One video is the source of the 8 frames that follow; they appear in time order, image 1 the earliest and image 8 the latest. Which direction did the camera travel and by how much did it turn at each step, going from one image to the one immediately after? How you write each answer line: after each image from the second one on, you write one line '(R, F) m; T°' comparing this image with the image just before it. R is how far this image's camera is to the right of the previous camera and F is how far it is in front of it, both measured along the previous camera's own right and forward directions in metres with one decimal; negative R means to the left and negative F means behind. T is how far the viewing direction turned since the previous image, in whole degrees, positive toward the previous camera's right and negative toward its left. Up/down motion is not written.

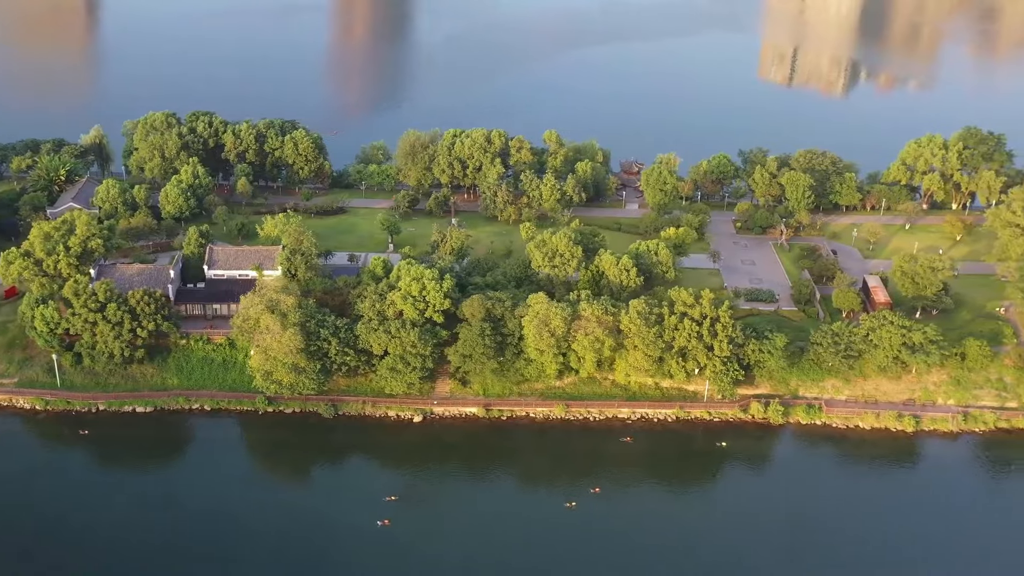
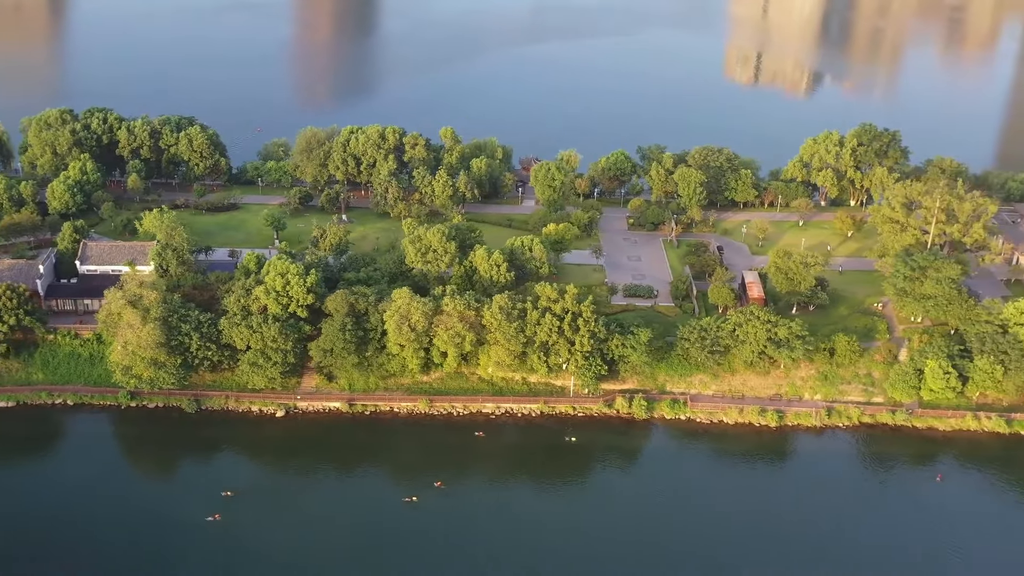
(+2.7, 0.0) m; 0°
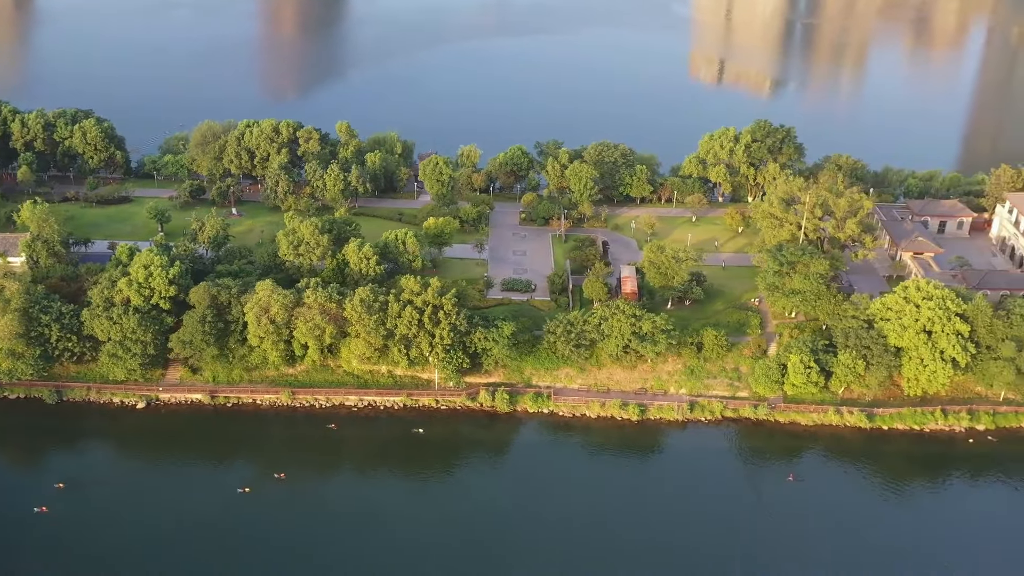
(+2.7, 0.0) m; 0°
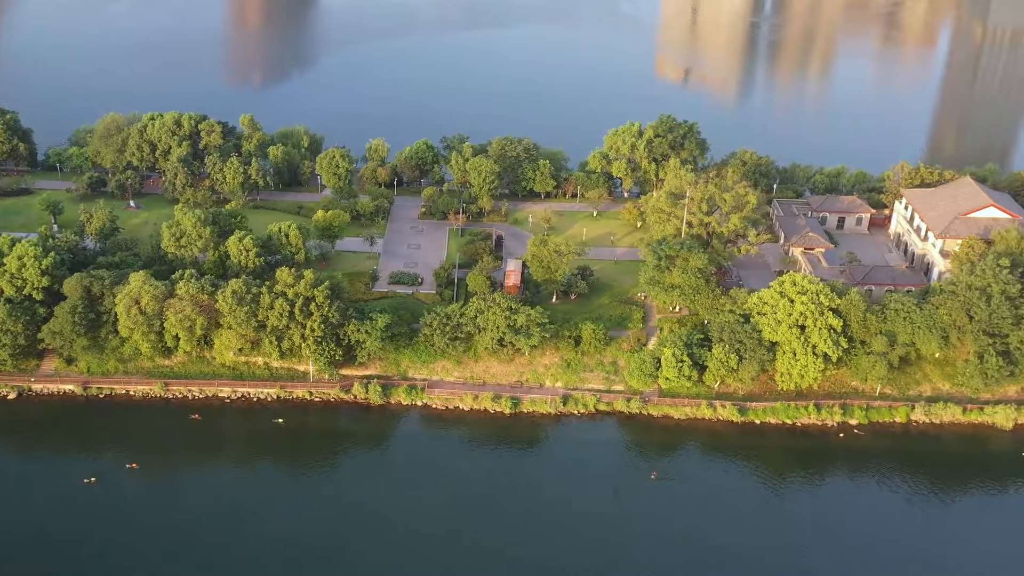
(+2.5, 0.0) m; 0°
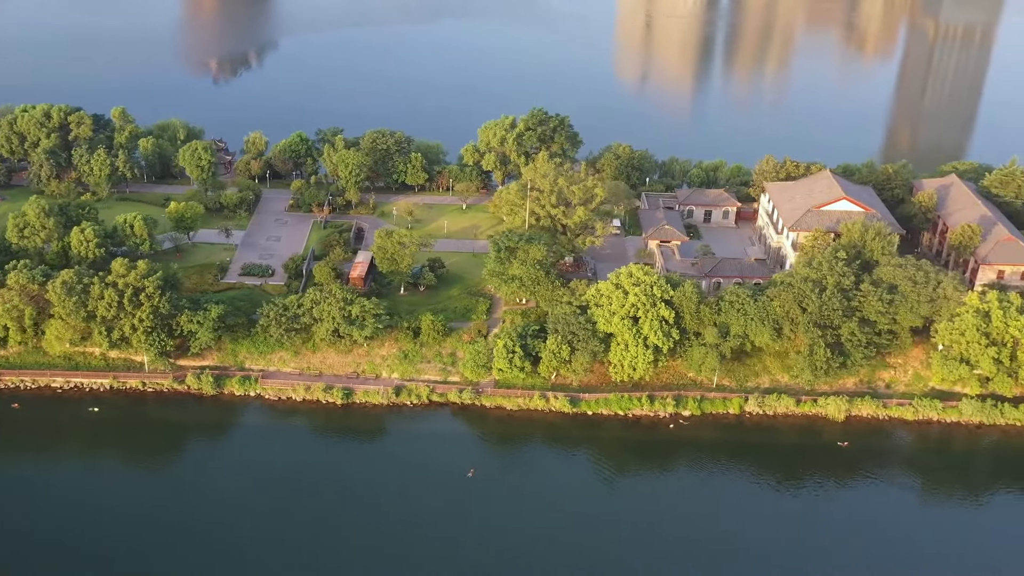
(+3.3, -0.1) m; 0°
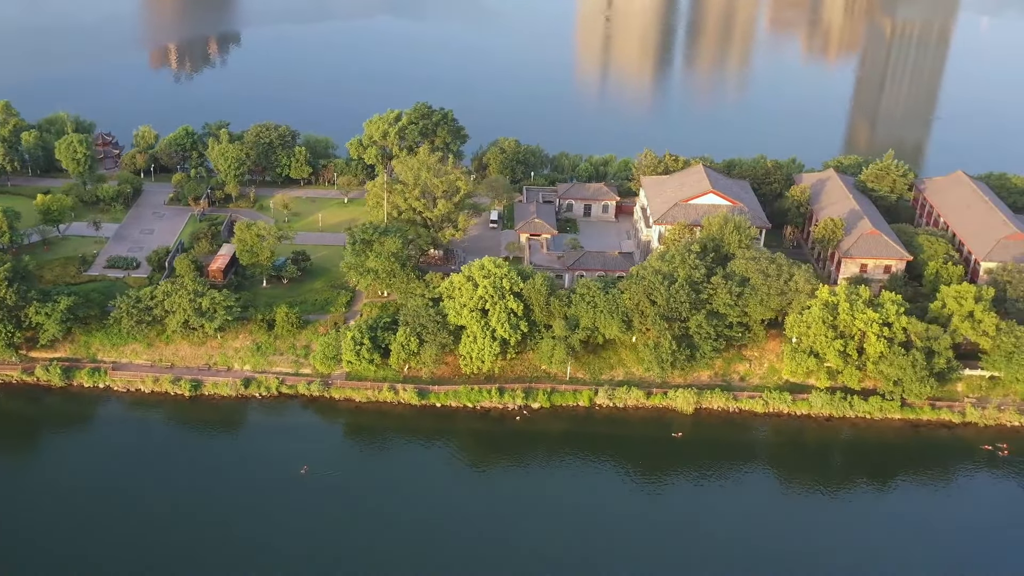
(+3.0, 0.0) m; 0°
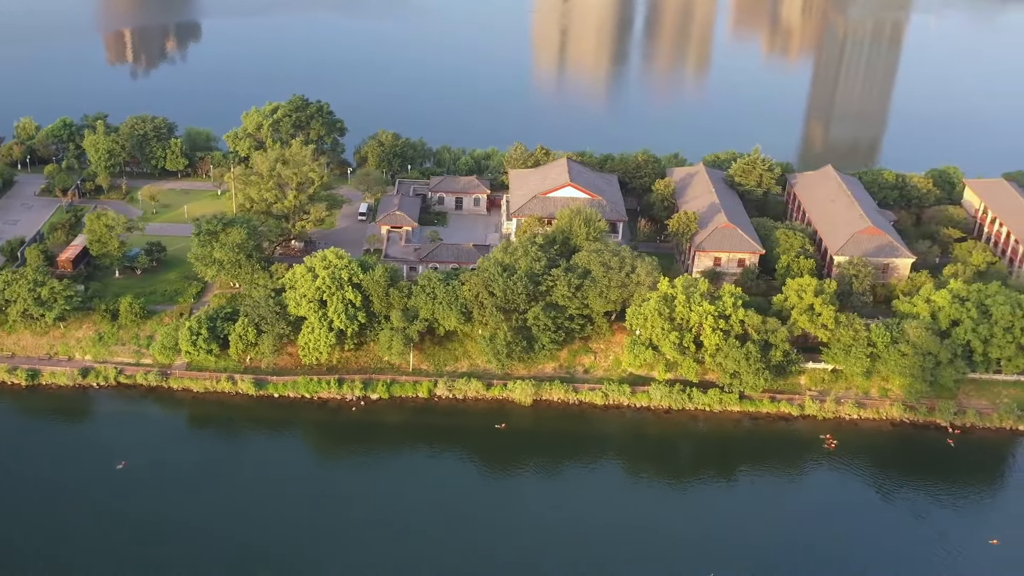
(+3.2, 0.0) m; 0°
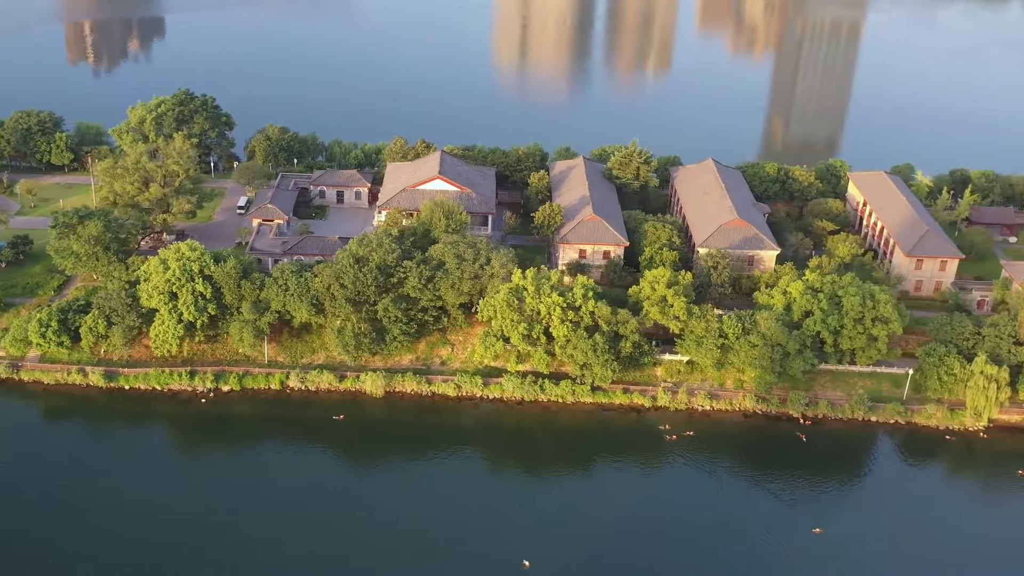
(+3.0, 0.0) m; 0°
